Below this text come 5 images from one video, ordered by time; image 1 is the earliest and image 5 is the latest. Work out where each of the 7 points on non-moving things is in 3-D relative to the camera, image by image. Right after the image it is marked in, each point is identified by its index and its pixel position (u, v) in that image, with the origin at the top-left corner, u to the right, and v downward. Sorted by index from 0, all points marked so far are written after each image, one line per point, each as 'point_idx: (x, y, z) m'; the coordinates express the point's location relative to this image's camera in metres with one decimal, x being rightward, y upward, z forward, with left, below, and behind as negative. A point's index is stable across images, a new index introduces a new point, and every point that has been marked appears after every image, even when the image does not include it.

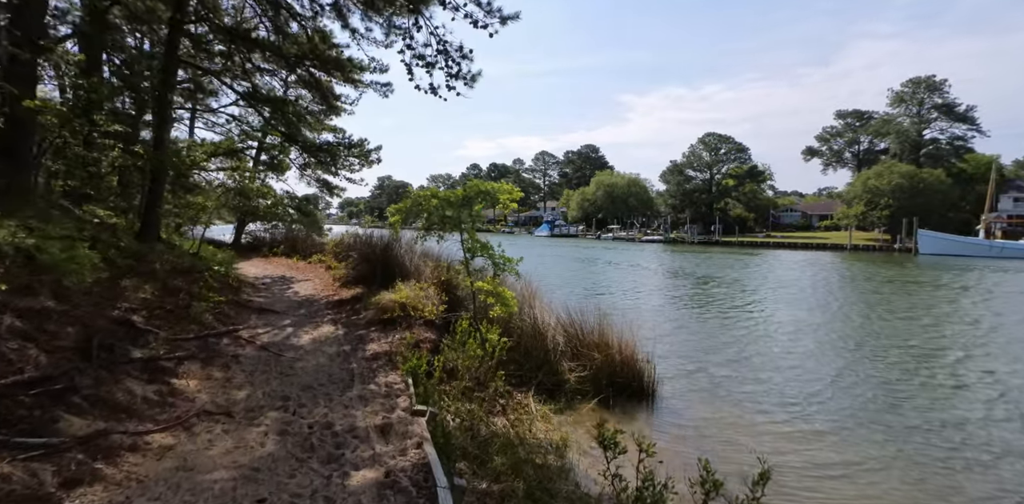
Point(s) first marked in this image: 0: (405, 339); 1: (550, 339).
0: (-1.5, -1.2, +7.2) m
1: (+0.6, -1.4, +8.3) m
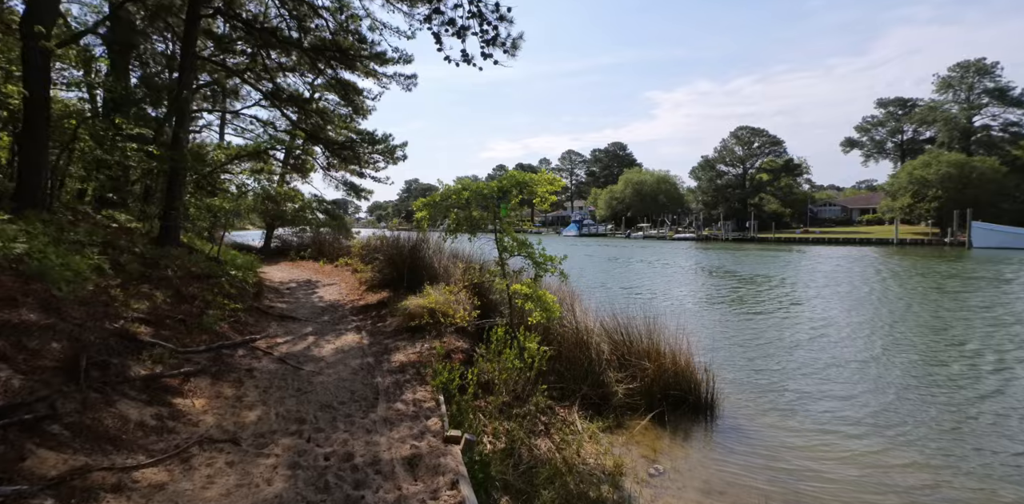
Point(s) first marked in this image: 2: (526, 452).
0: (-1.0, -1.2, +6.5) m
1: (+1.2, -1.4, +7.5) m
2: (+0.1, -2.0, +5.1) m
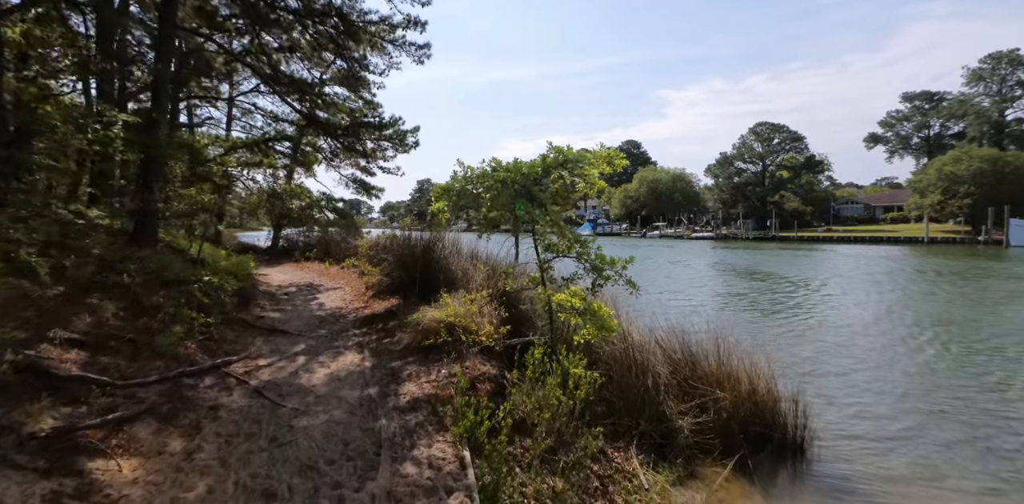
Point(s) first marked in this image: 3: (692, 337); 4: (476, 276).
0: (-0.6, -1.2, +5.1) m
1: (+1.6, -1.4, +6.0) m
2: (+0.5, -2.0, +3.7) m
3: (+2.4, -1.1, +6.9) m
4: (-0.5, -0.4, +7.6) m
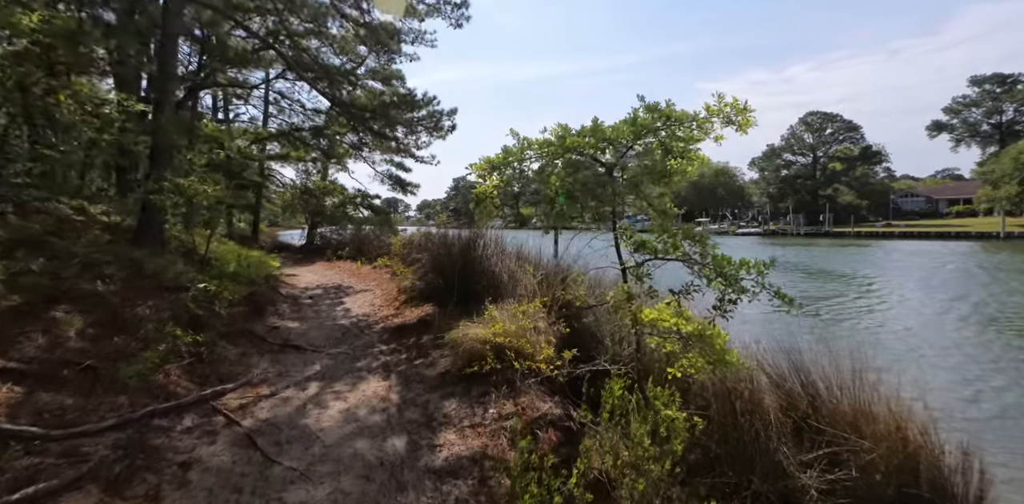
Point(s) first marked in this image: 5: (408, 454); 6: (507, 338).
0: (0.0, -1.2, +3.8) m
1: (+2.2, -1.4, +4.6) m
2: (+0.9, -2.0, +2.3) m
3: (+3.1, -1.1, +5.4) m
4: (+0.2, -0.4, +6.2) m
5: (-0.7, -1.4, +3.5) m
6: (0.0, -0.7, +4.5) m
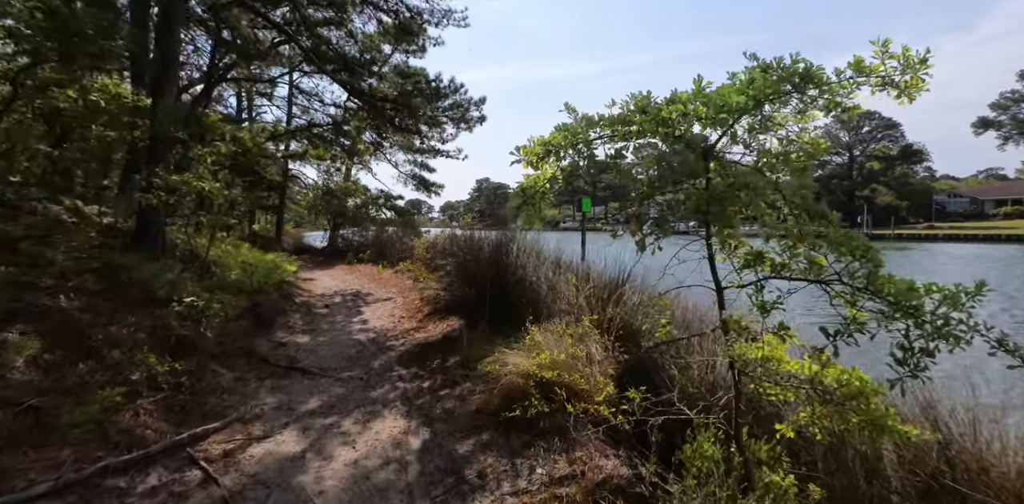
0: (+0.3, -1.3, +2.9) m
1: (+2.6, -1.5, +3.6) m
2: (+1.2, -2.1, +1.3) m
3: (+3.4, -1.2, +4.3) m
4: (+0.6, -0.4, +5.3) m
5: (-0.4, -1.4, +2.6) m
6: (+0.3, -0.8, +3.6) m
